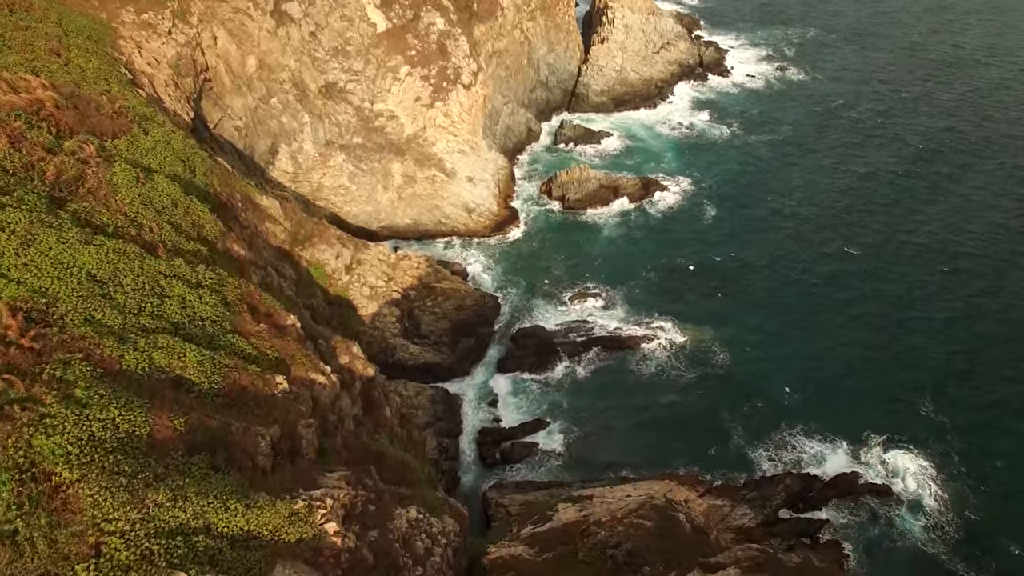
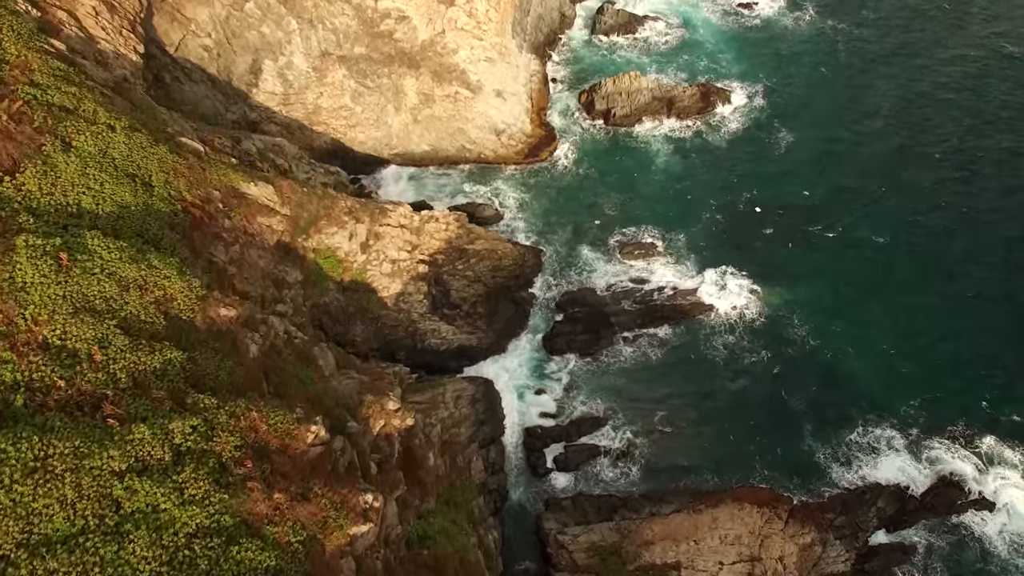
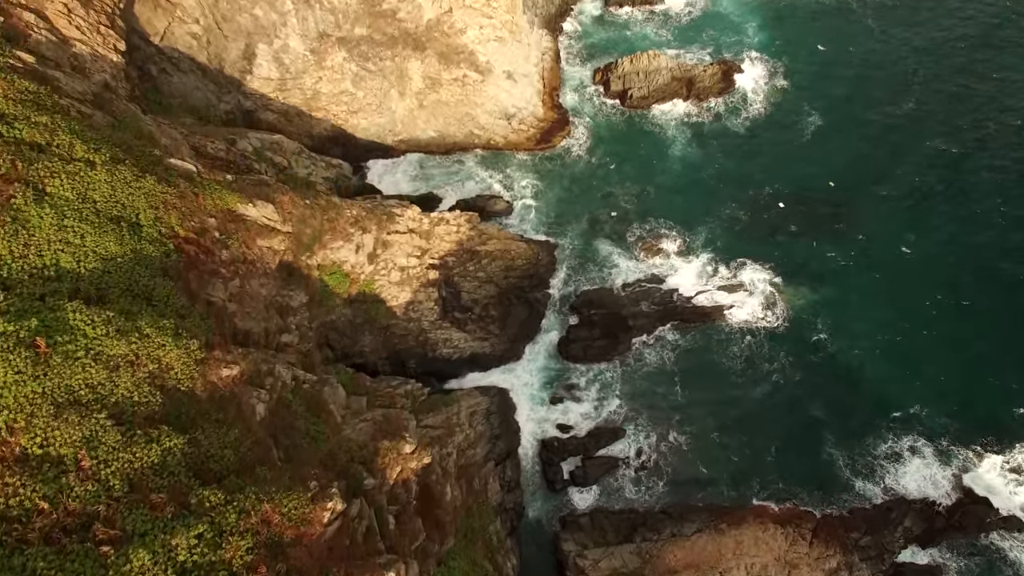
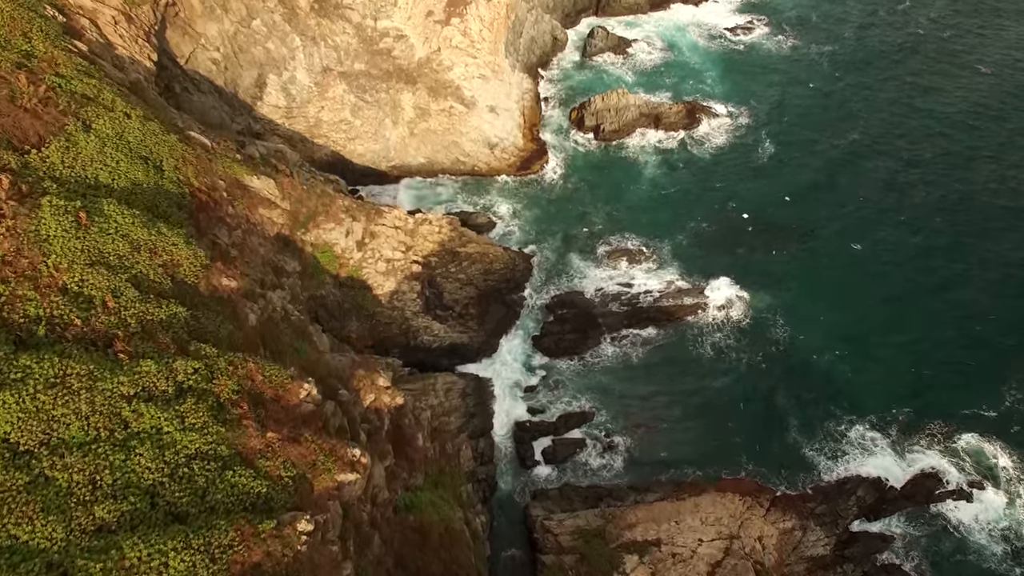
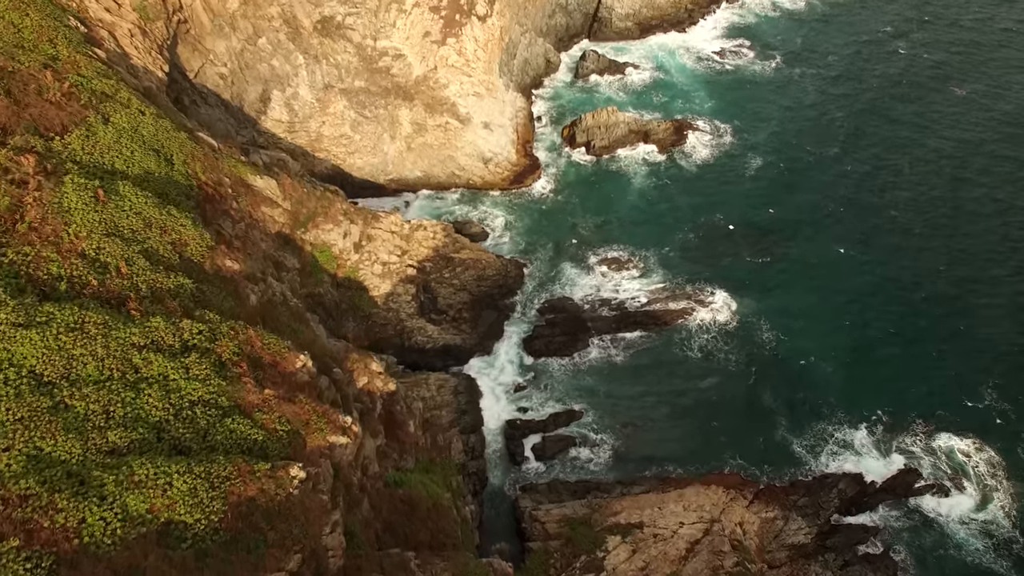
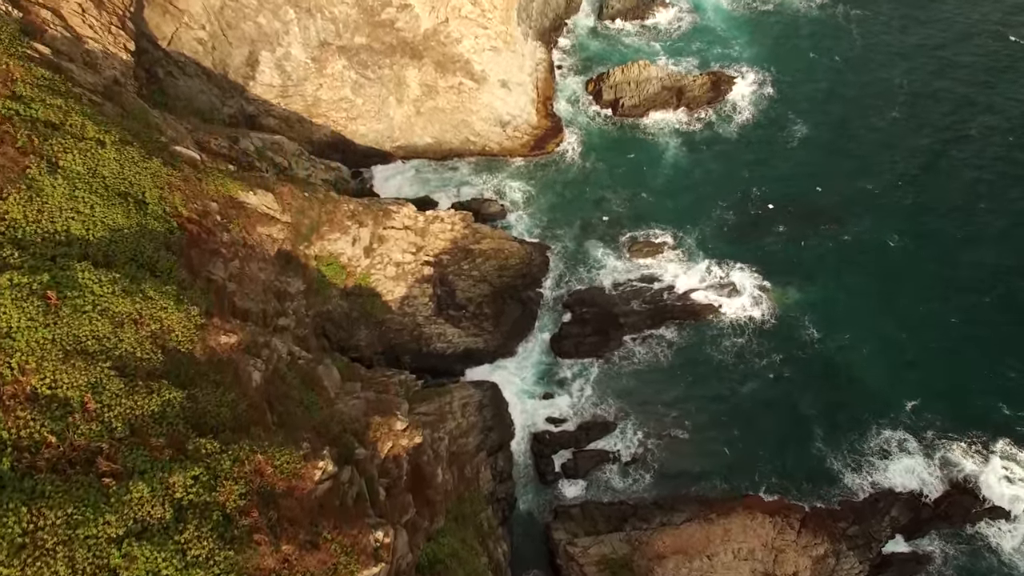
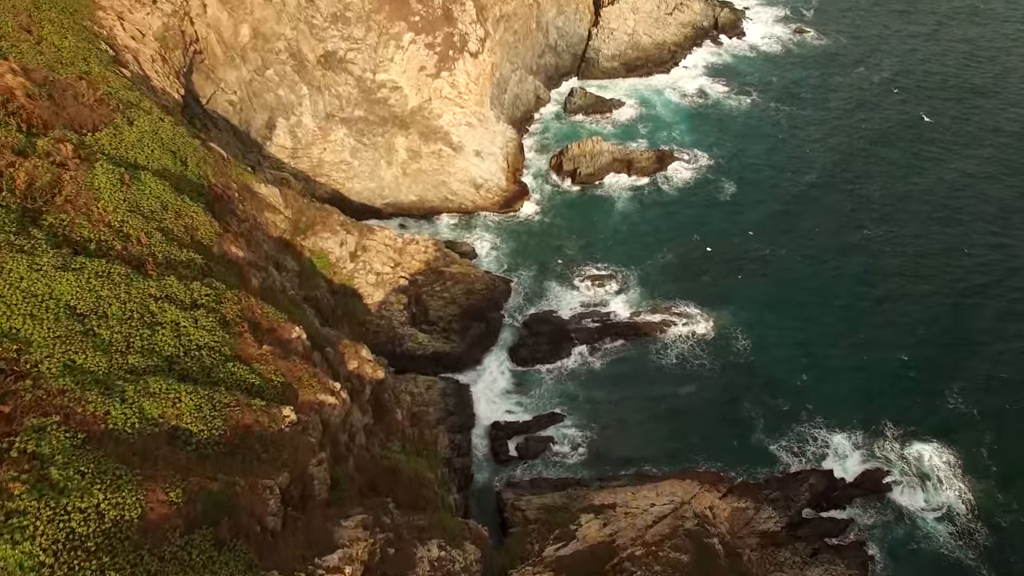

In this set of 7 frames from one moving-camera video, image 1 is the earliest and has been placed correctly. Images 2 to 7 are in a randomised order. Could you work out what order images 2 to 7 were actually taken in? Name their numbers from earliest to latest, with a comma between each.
7, 5, 4, 2, 6, 3
